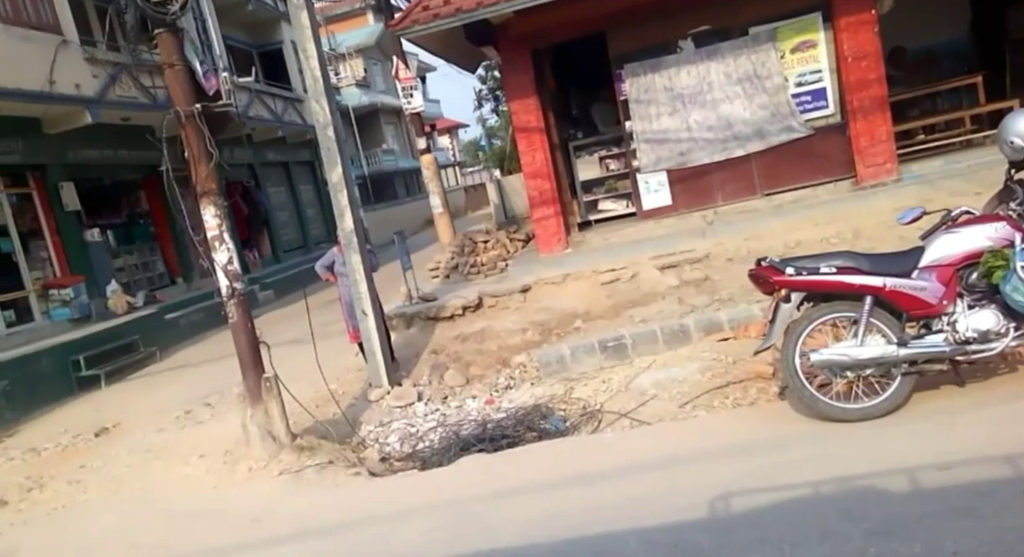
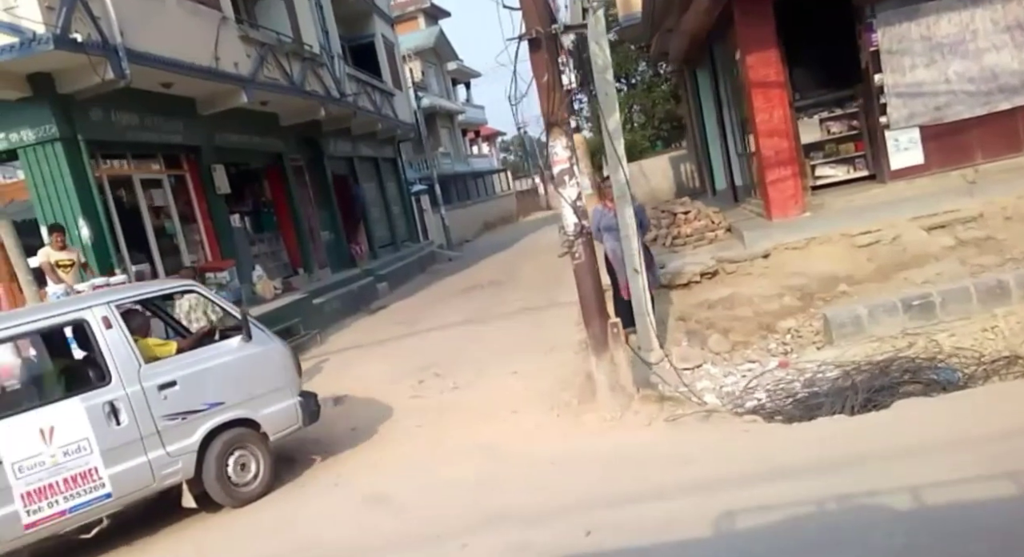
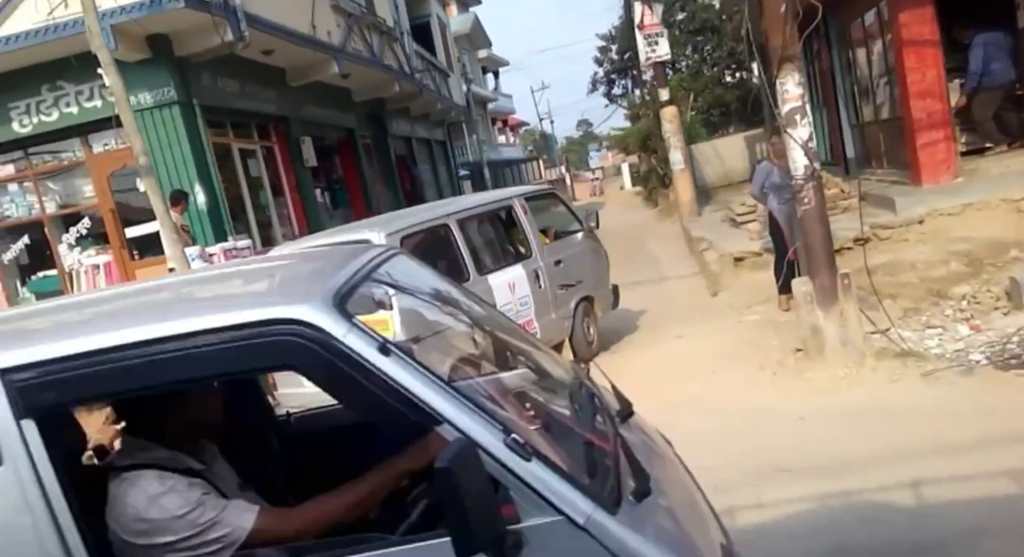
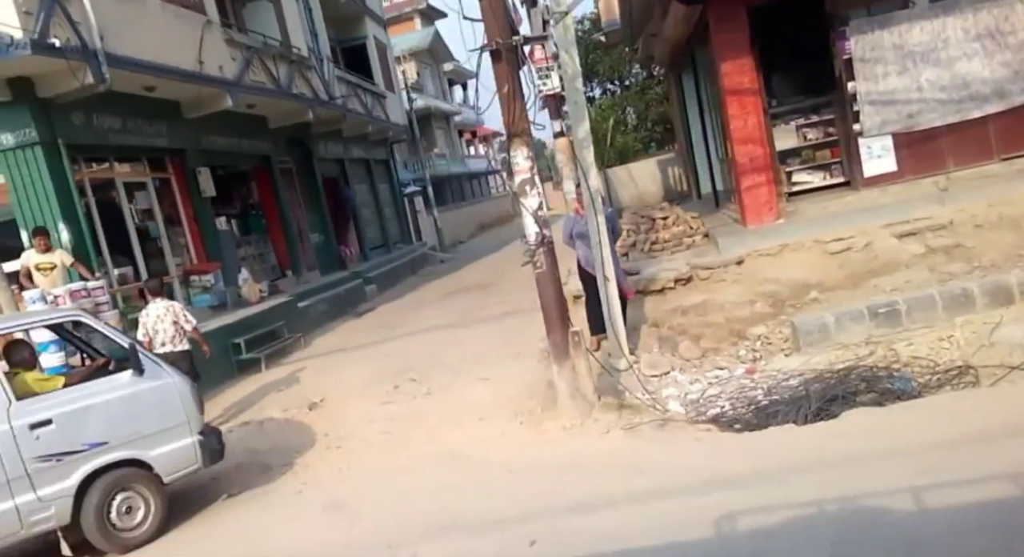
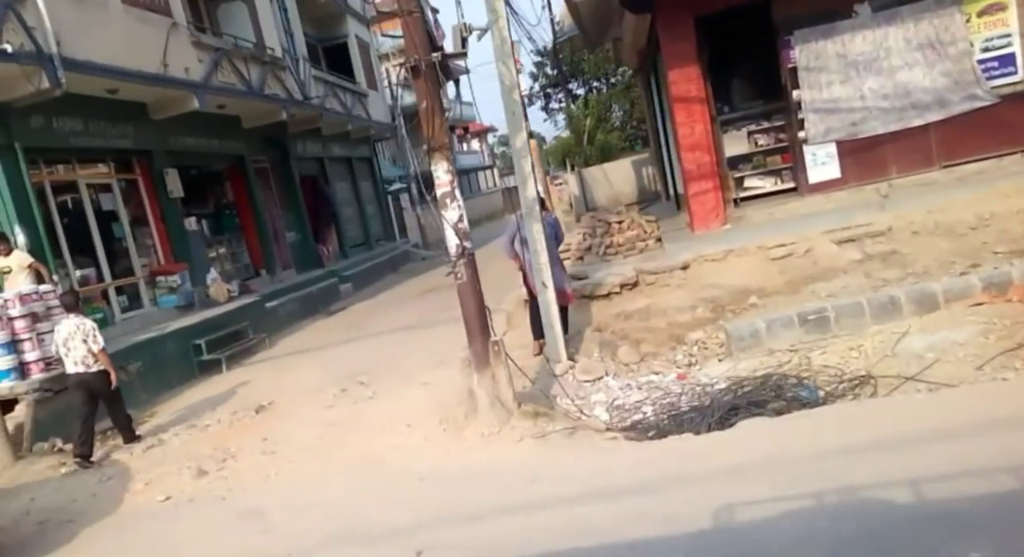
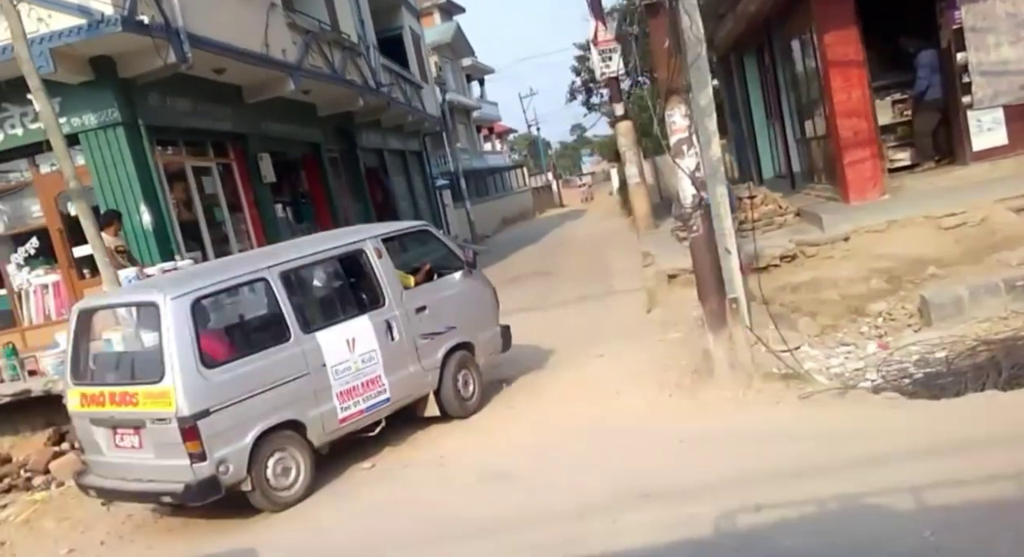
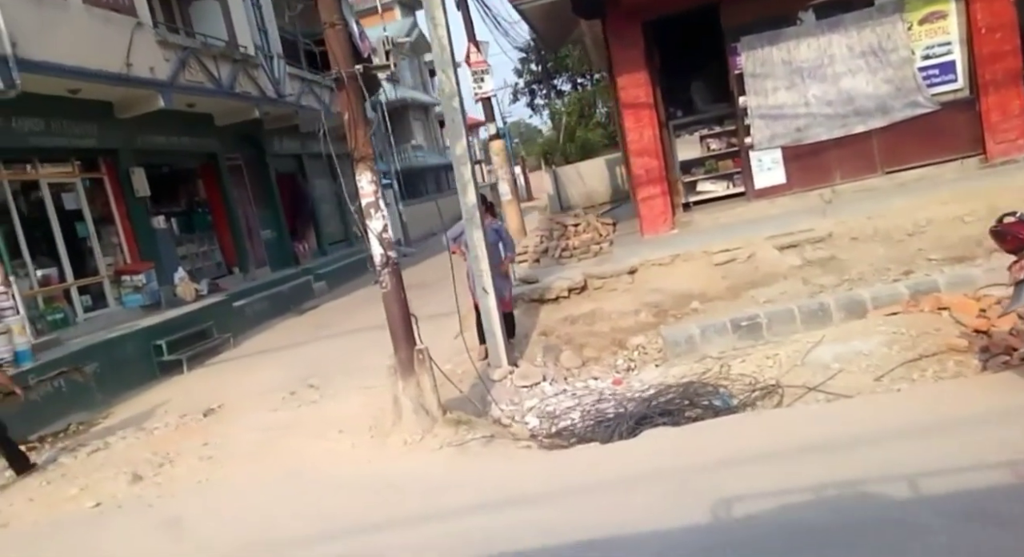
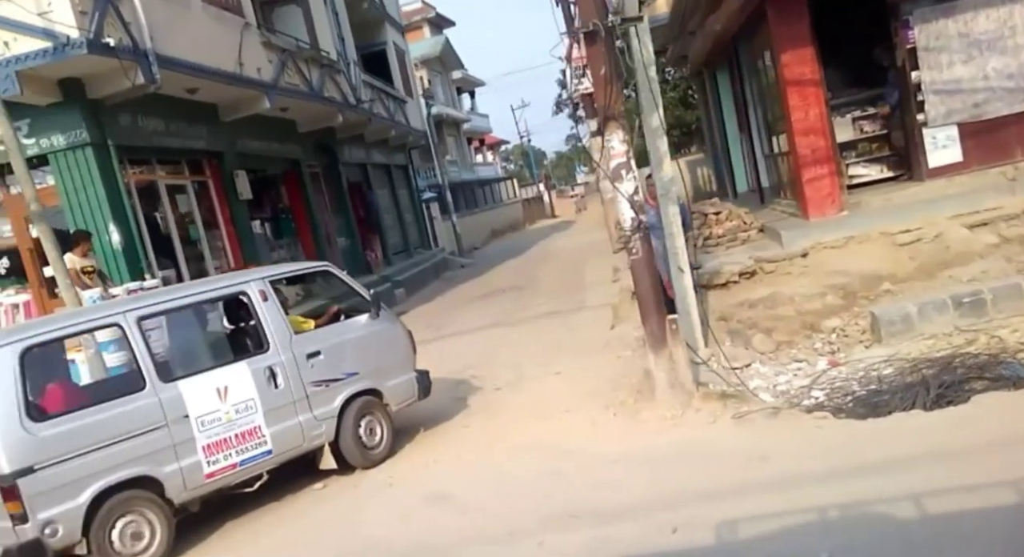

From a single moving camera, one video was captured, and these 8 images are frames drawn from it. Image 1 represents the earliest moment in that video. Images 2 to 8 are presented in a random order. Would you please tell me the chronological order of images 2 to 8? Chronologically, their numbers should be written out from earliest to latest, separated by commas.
7, 5, 4, 2, 8, 6, 3
